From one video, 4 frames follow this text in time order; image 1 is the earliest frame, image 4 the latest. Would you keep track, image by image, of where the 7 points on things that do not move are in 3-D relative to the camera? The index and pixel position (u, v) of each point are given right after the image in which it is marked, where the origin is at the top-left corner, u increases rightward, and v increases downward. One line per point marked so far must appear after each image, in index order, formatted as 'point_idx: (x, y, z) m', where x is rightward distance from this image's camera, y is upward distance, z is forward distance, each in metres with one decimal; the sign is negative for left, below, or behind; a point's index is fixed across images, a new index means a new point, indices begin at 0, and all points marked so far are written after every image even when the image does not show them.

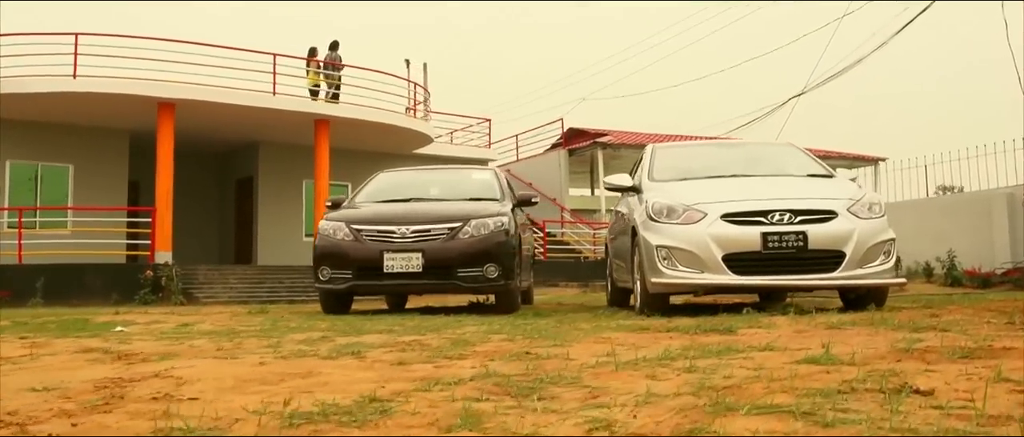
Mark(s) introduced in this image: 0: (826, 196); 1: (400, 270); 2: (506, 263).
0: (+2.1, +0.1, +6.8) m
1: (-0.9, -0.4, +8.2) m
2: (-0.1, -0.4, +8.4) m
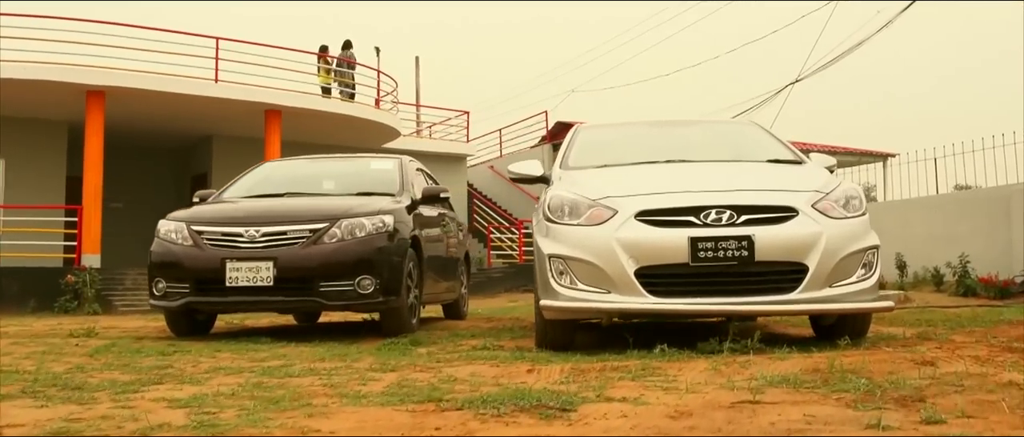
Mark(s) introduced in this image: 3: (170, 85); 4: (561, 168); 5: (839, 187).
0: (+1.3, +0.1, +4.9) m
1: (-1.6, -0.4, +6.4) m
2: (-0.8, -0.4, +6.6) m
3: (-5.5, +2.2, +16.7) m
4: (+0.3, +0.3, +6.0) m
5: (+1.6, +0.2, +5.1) m
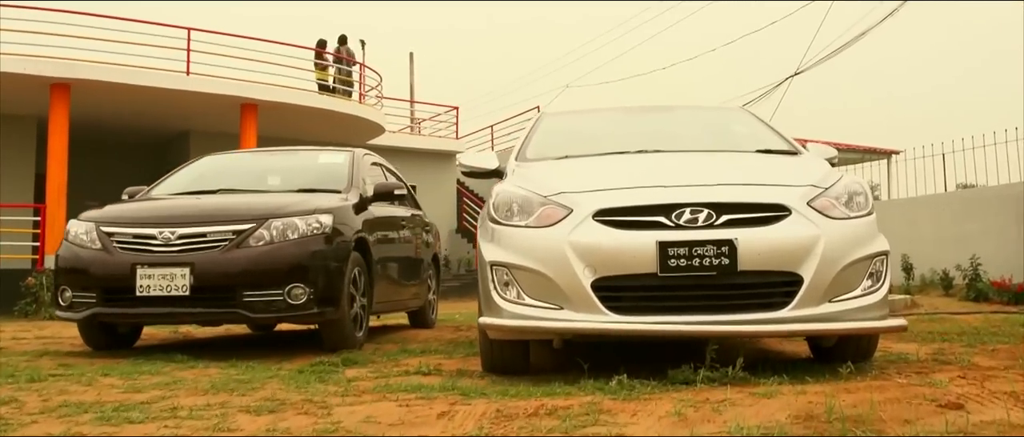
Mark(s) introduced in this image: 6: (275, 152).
0: (+1.0, +0.1, +4.1) m
1: (-1.9, -0.4, +5.6) m
2: (-1.1, -0.4, +5.8) m
3: (-5.7, +2.2, +15.9) m
4: (0.0, +0.3, +5.2) m
5: (+1.3, +0.2, +4.3) m
6: (-1.8, +0.5, +7.8) m
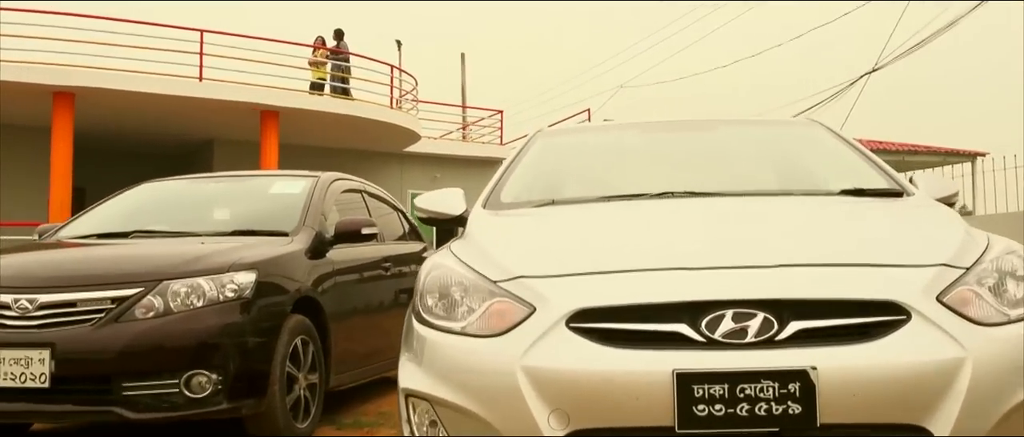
0: (+0.9, -0.1, +2.5) m
1: (-2.0, -0.6, +4.1) m
2: (-1.1, -0.6, +4.2) m
3: (-5.1, +1.9, +14.6) m
4: (-0.1, 0.0, +3.6) m
5: (+1.2, -0.1, +2.6) m
6: (-1.7, +0.2, +6.3) m
